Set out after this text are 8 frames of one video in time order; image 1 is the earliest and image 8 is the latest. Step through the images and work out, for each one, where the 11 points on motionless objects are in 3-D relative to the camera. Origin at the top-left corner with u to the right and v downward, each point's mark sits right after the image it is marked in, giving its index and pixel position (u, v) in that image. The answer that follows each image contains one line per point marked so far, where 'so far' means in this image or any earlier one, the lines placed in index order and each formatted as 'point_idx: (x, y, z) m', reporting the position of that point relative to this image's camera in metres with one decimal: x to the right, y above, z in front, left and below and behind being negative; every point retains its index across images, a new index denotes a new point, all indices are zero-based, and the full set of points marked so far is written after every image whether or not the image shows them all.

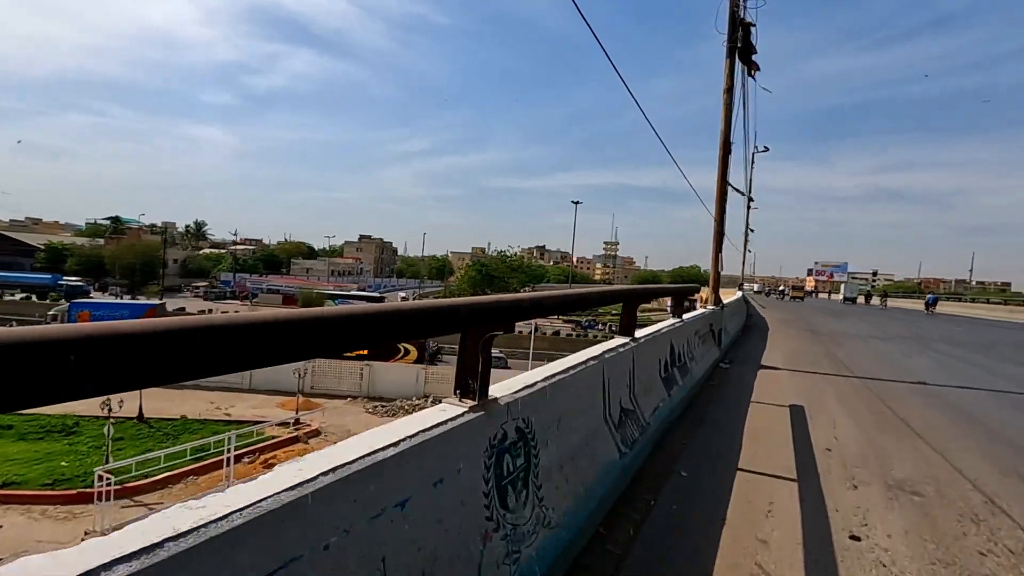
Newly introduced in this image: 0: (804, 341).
0: (+6.8, -1.0, +12.6) m
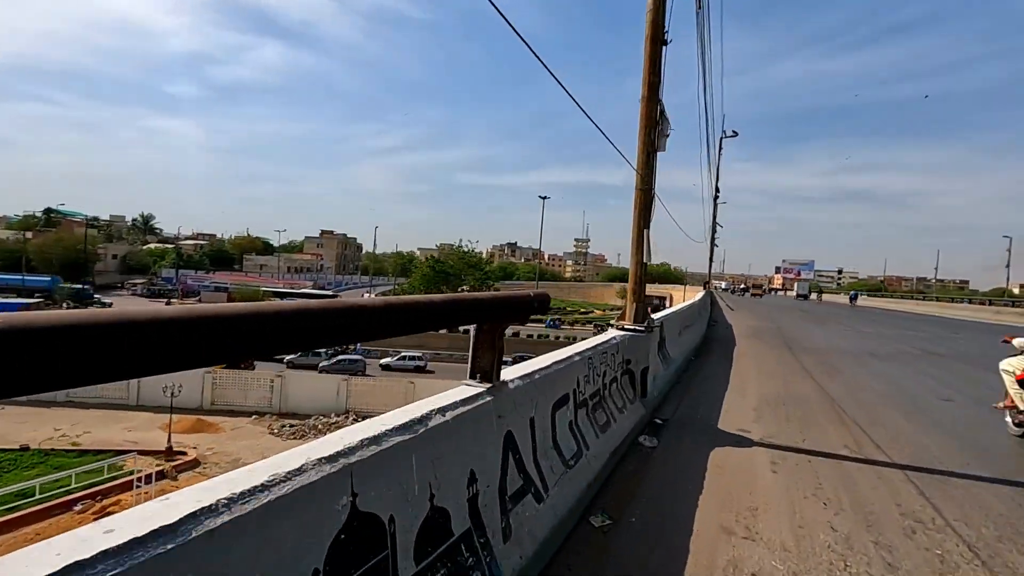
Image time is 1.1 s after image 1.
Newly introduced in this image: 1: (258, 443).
0: (+4.8, -1.0, +9.7) m
1: (-8.6, -5.1, +18.1) m
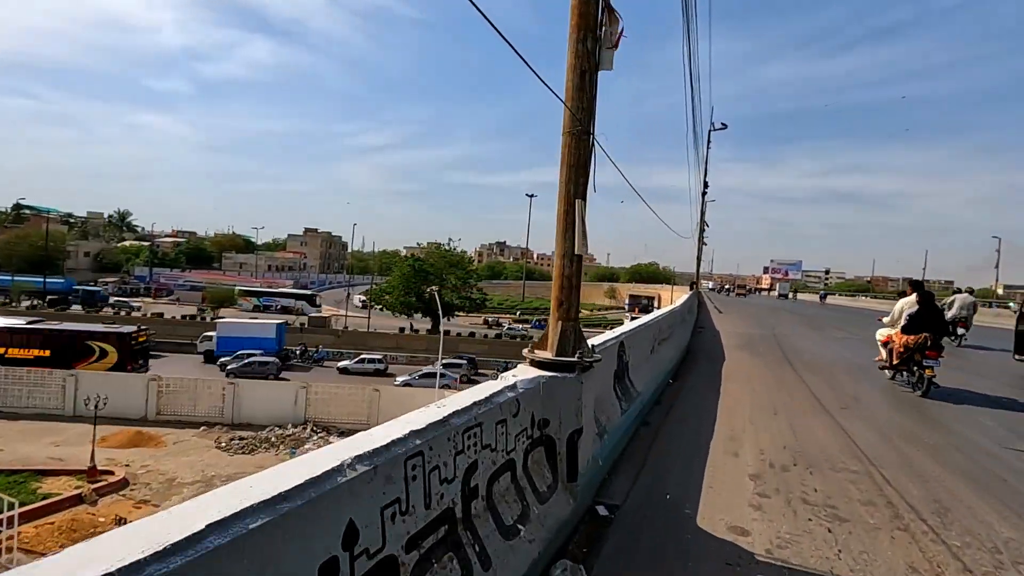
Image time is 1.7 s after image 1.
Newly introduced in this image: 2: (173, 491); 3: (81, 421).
0: (+4.1, -1.0, +8.3) m
1: (-9.5, -5.1, +16.4) m
2: (-8.8, -5.2, +13.9) m
3: (-14.9, -4.6, +18.8) m
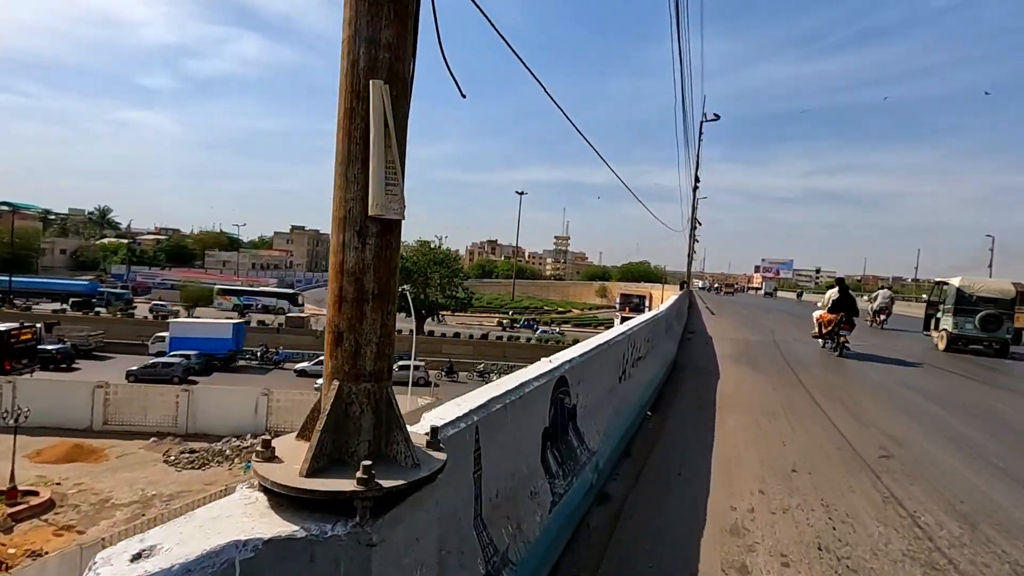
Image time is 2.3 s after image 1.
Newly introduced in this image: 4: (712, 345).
0: (+3.5, -1.0, +7.0) m
1: (-10.2, -5.1, +15.0) m
2: (-9.5, -5.2, +12.5) m
3: (-15.6, -4.6, +17.3) m
4: (+3.2, -0.9, +8.5) m
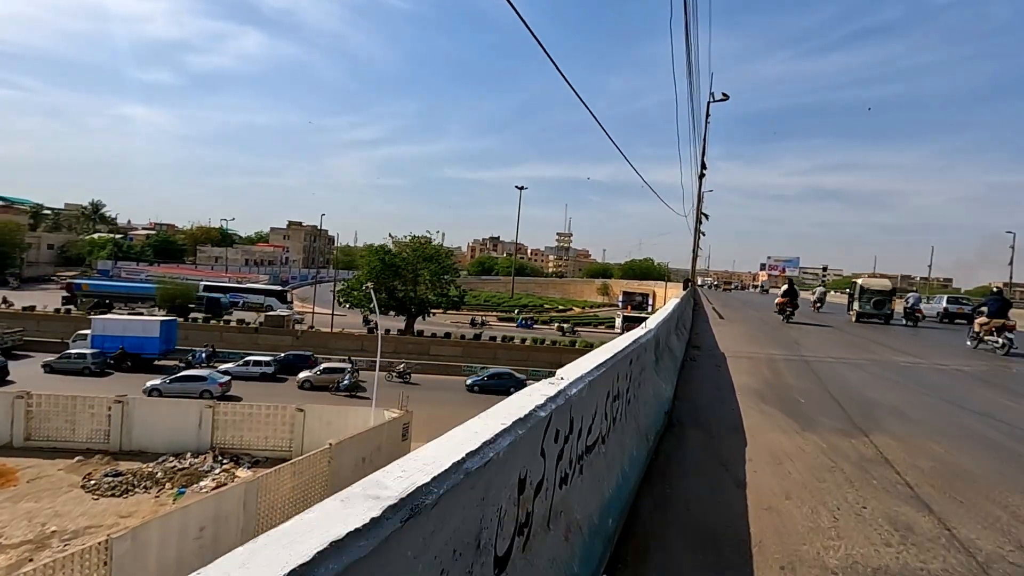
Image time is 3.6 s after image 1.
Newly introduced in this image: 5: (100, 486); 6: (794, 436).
0: (+2.7, -1.1, +4.7) m
1: (-10.9, -5.0, +12.8) m
2: (-10.1, -5.2, +10.3) m
3: (-16.3, -4.5, +15.1) m
4: (+2.5, -0.9, +6.2) m
5: (-10.3, -5.0, +13.5) m
6: (+2.0, -1.1, +3.9) m
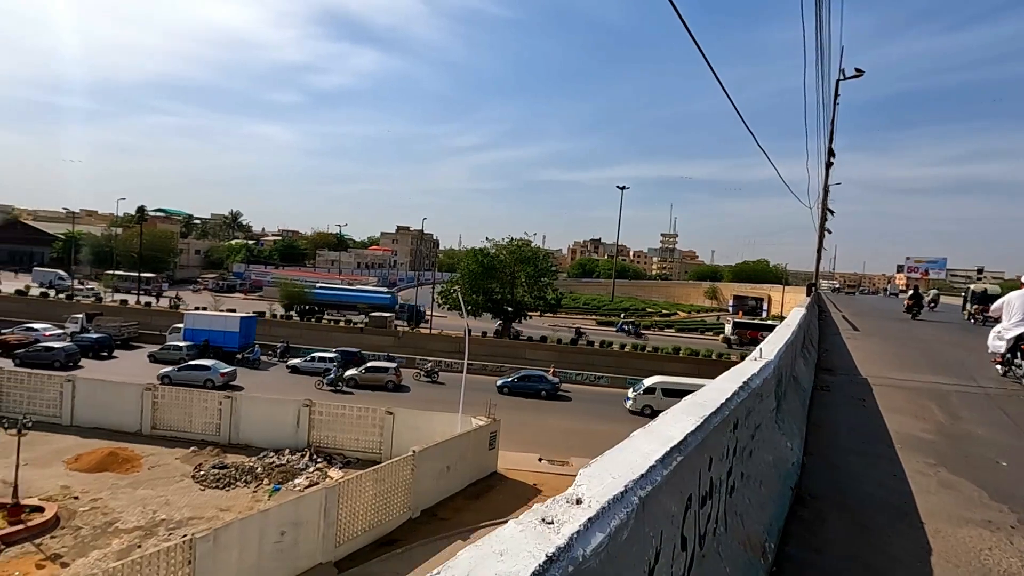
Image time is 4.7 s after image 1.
0: (+3.2, -1.1, +3.2) m
1: (-8.7, -5.1, +13.7) m
2: (-8.5, -5.2, +11.1) m
3: (-13.6, -4.5, +16.9) m
4: (+3.1, -1.0, +4.7) m
5: (-8.1, -5.0, +14.2) m
6: (+2.3, -1.1, +2.5) m
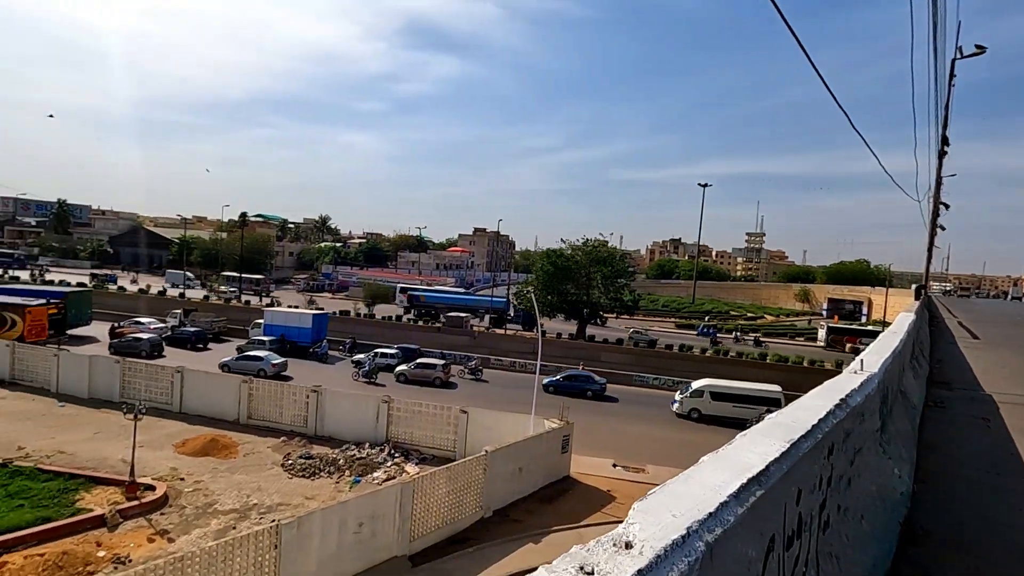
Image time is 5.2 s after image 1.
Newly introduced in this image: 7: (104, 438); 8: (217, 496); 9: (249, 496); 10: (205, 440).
0: (+3.5, -1.2, +2.6) m
1: (-6.8, -5.1, +14.6) m
2: (-7.0, -5.2, +12.0) m
3: (-11.2, -4.5, +18.6) m
4: (+3.7, -1.0, +4.1) m
5: (-6.1, -5.0, +15.1) m
6: (+2.5, -1.1, +2.0) m
7: (-12.2, -4.5, +16.2) m
8: (-7.3, -5.1, +13.3) m
9: (-6.5, -5.2, +13.3) m
10: (-9.2, -4.6, +16.1) m
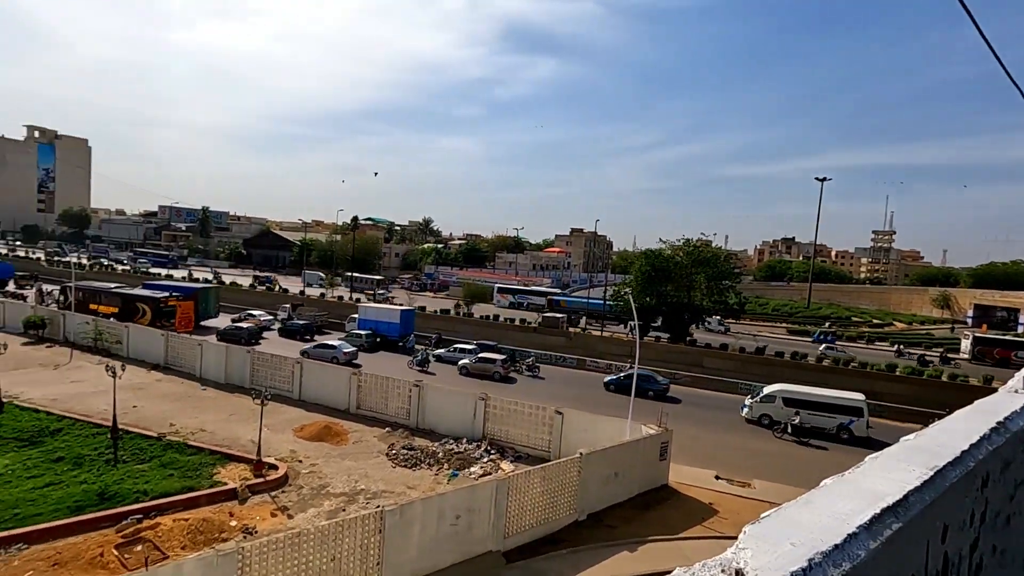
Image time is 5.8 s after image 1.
0: (+3.9, -1.2, +1.9) m
1: (-4.2, -5.0, +15.6) m
2: (-4.8, -5.2, +13.0) m
3: (-7.8, -4.4, +20.2) m
4: (+4.4, -1.1, +3.3) m
5: (-3.4, -5.0, +15.9) m
6: (+2.8, -1.2, +1.5) m
7: (-9.2, -4.4, +18.1) m
8: (-4.8, -5.1, +14.3) m
9: (-4.1, -5.1, +14.2) m
10: (-6.2, -4.5, +17.5) m
